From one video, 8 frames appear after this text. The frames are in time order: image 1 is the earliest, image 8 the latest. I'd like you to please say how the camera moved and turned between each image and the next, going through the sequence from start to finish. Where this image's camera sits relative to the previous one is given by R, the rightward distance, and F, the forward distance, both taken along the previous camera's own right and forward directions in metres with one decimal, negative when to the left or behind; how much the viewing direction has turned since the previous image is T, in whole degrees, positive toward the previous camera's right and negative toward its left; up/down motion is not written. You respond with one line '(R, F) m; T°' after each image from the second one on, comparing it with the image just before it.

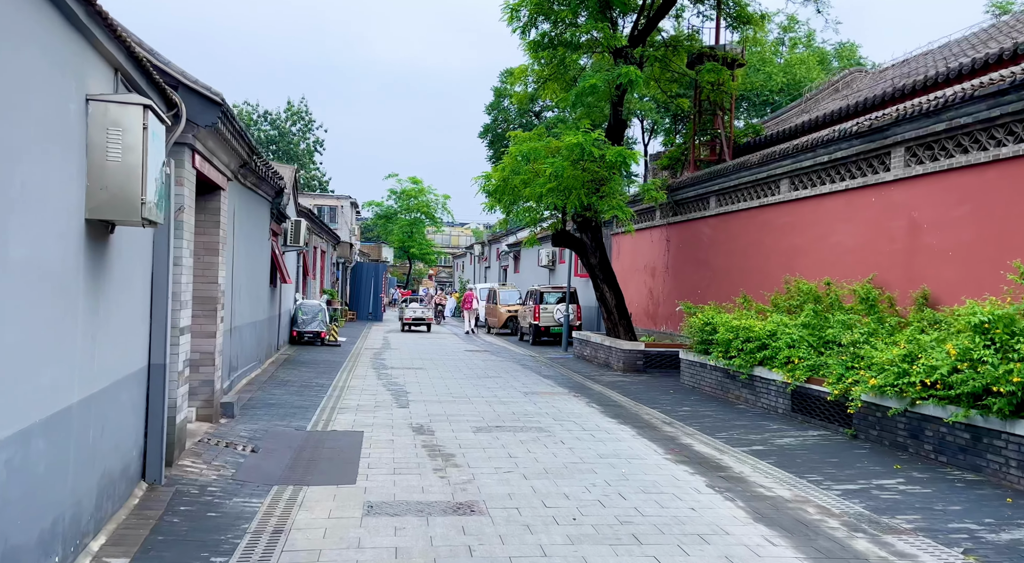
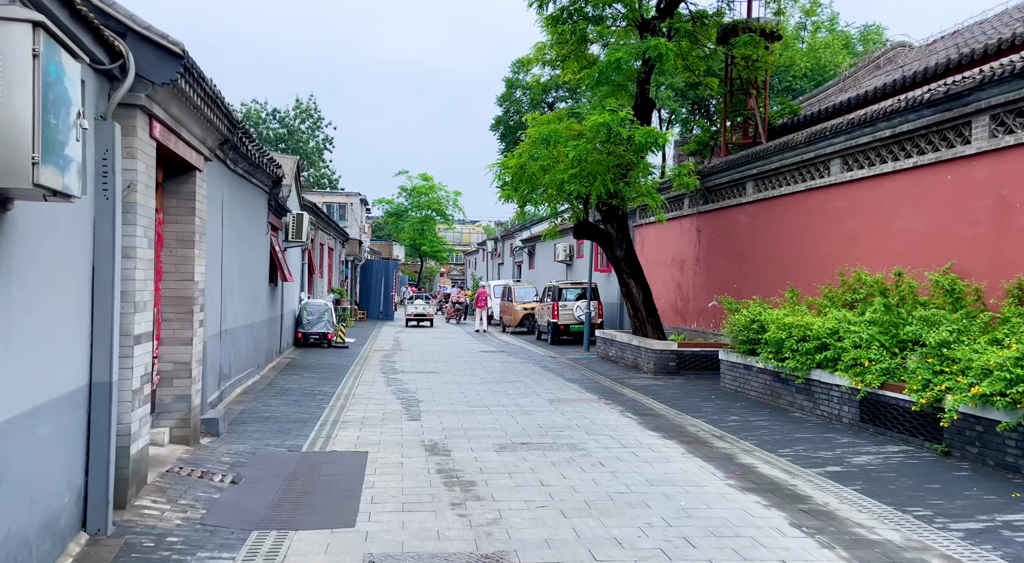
(-0.1, +1.4) m; -1°
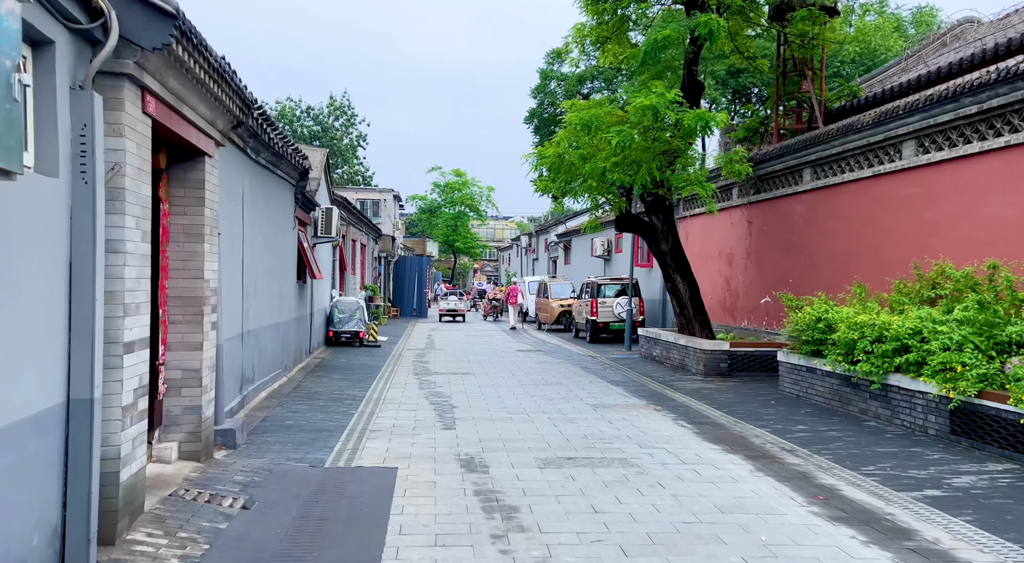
(-0.1, +0.9) m; -2°
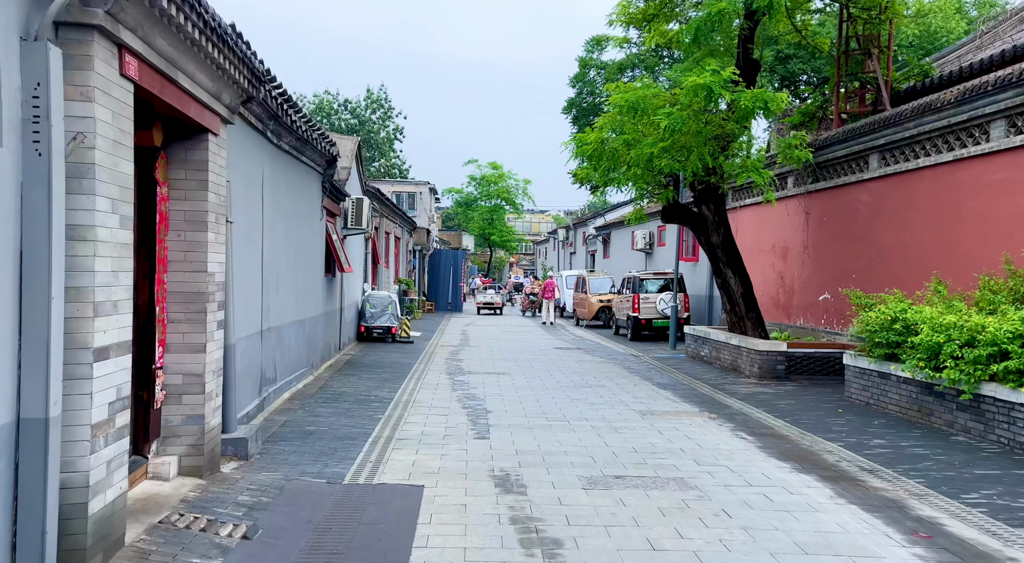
(-0.1, +0.9) m; -2°
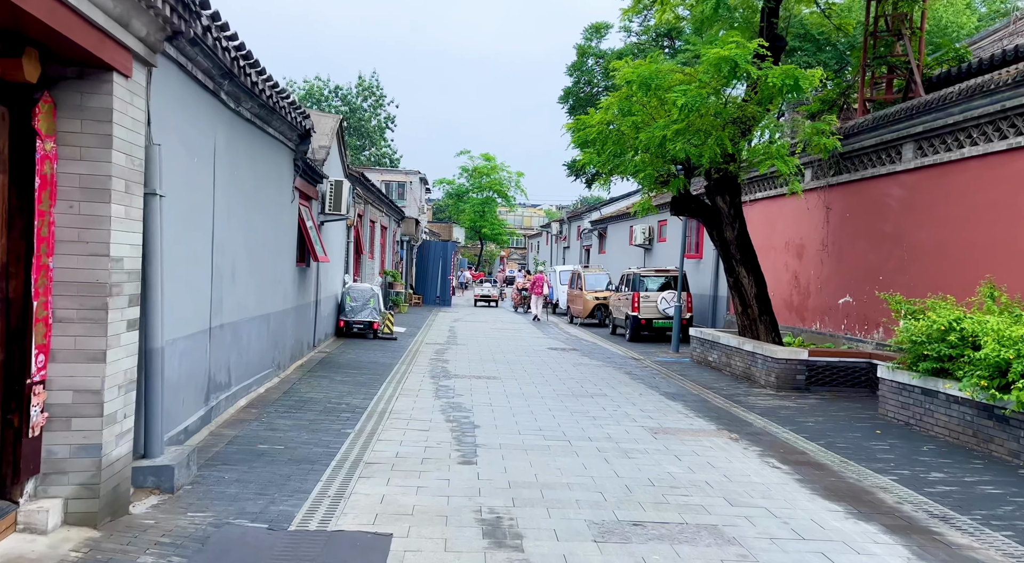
(0.0, +1.5) m; +1°
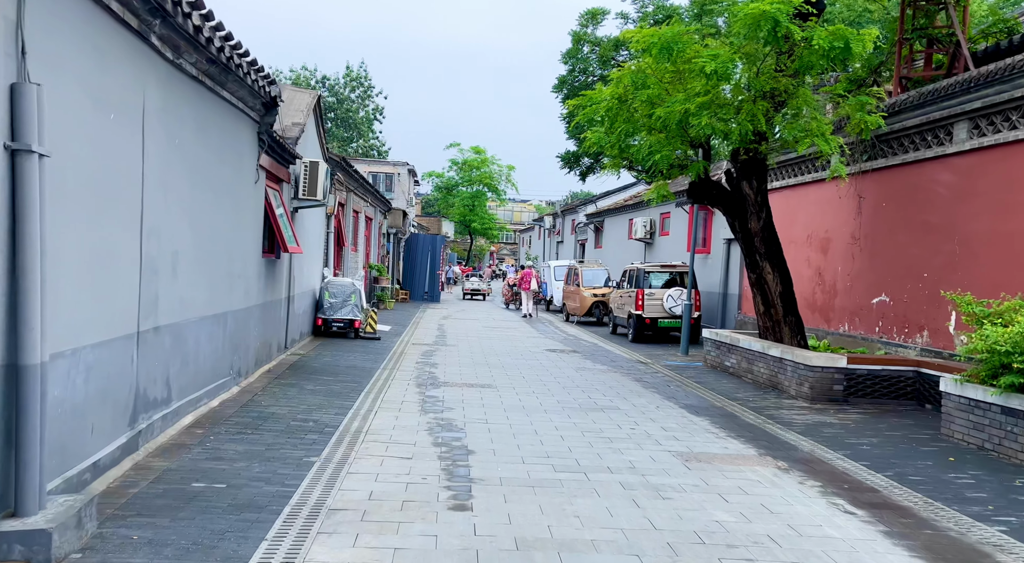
(-0.1, +1.7) m; +1°
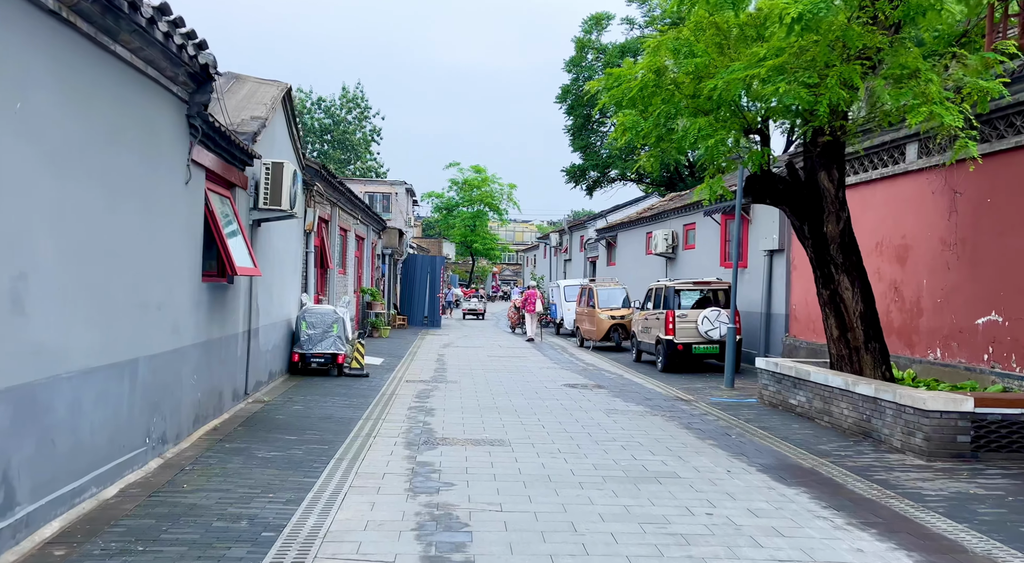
(-0.1, +2.7) m; 0°
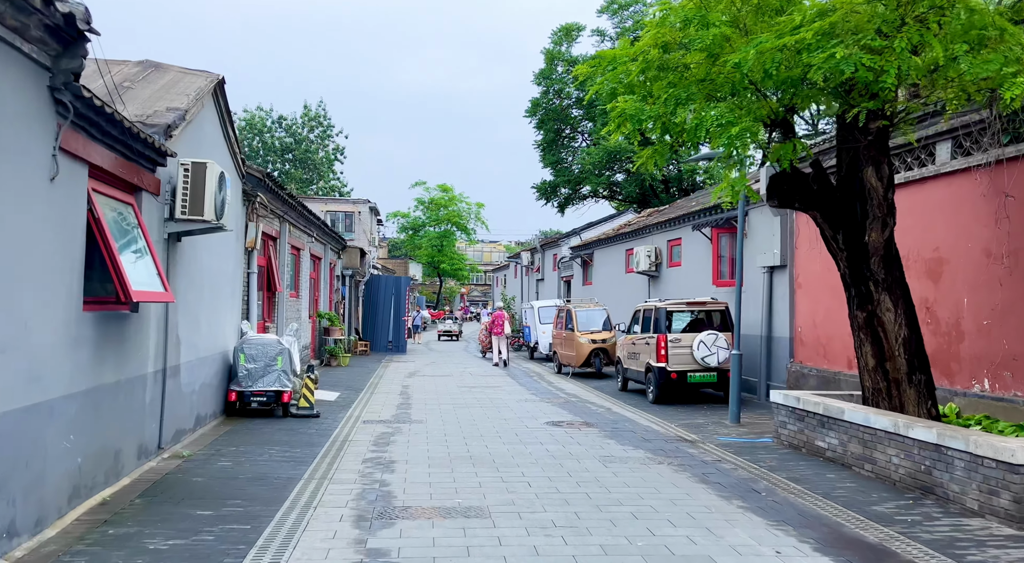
(-0.1, +2.0) m; +2°
